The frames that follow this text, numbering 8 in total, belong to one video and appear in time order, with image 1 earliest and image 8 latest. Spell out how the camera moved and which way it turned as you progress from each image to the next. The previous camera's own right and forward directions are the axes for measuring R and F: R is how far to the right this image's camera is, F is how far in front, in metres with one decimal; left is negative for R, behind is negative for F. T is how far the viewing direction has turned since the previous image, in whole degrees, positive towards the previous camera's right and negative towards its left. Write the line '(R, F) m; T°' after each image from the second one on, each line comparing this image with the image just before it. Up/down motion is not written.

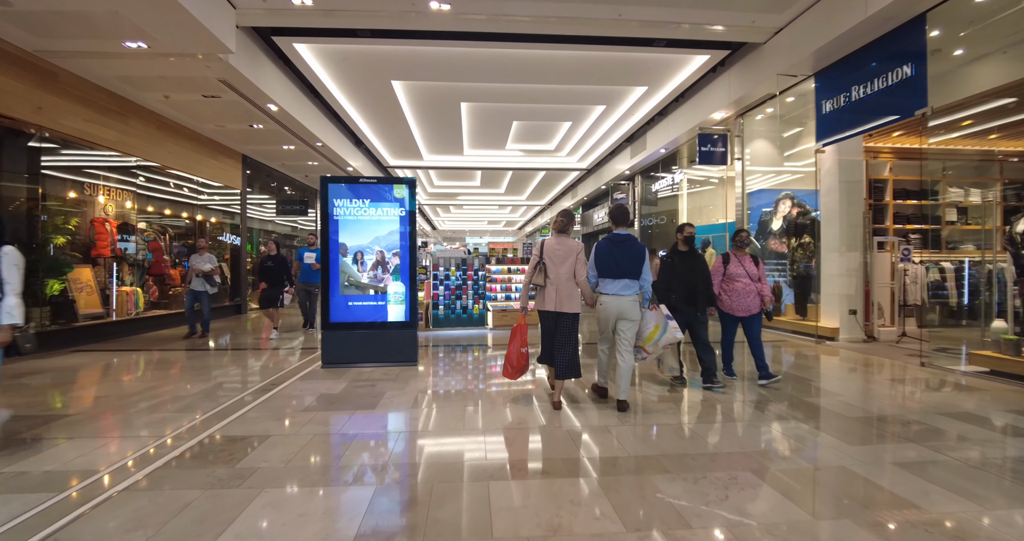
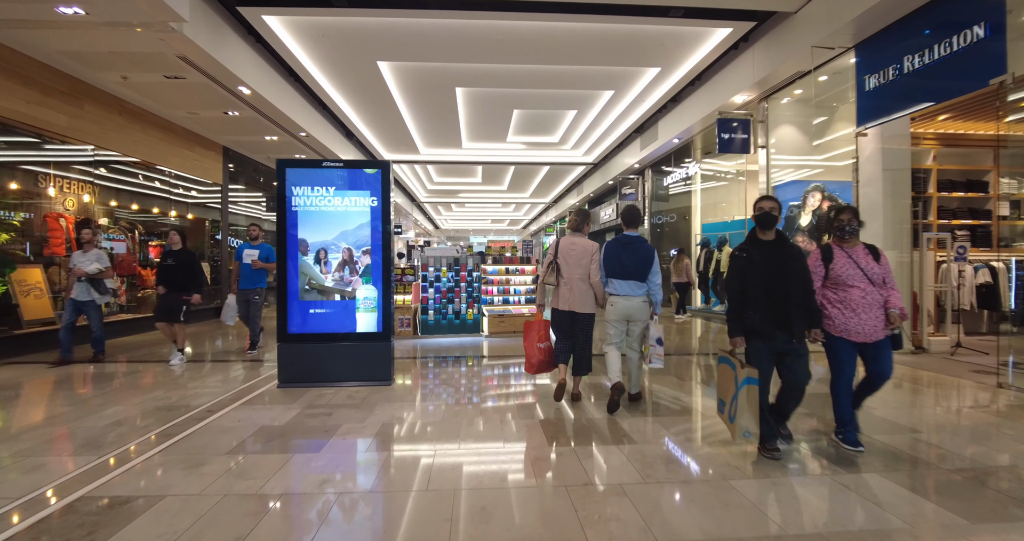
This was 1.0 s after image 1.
(+0.1, +0.7) m; -1°
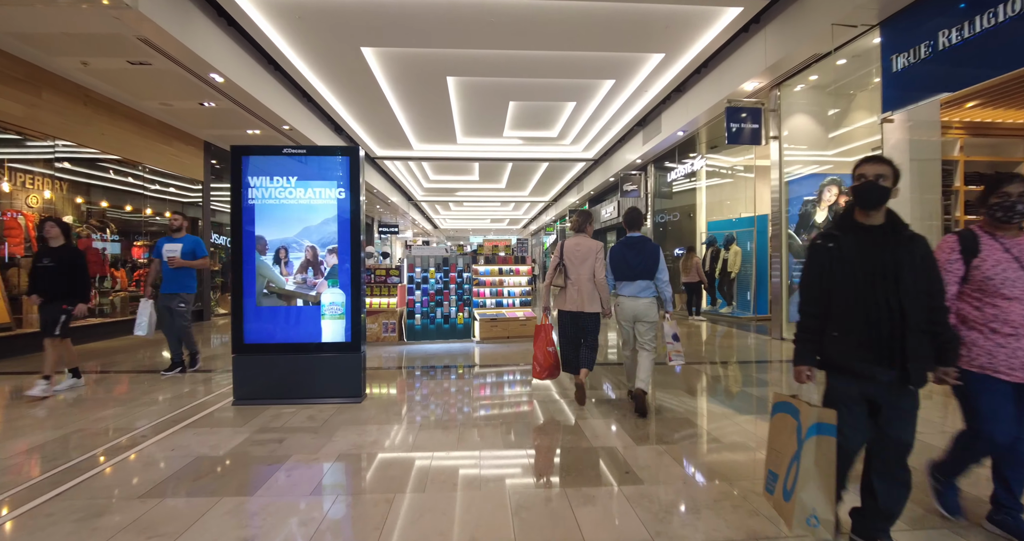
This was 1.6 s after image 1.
(+0.1, +0.5) m; 0°
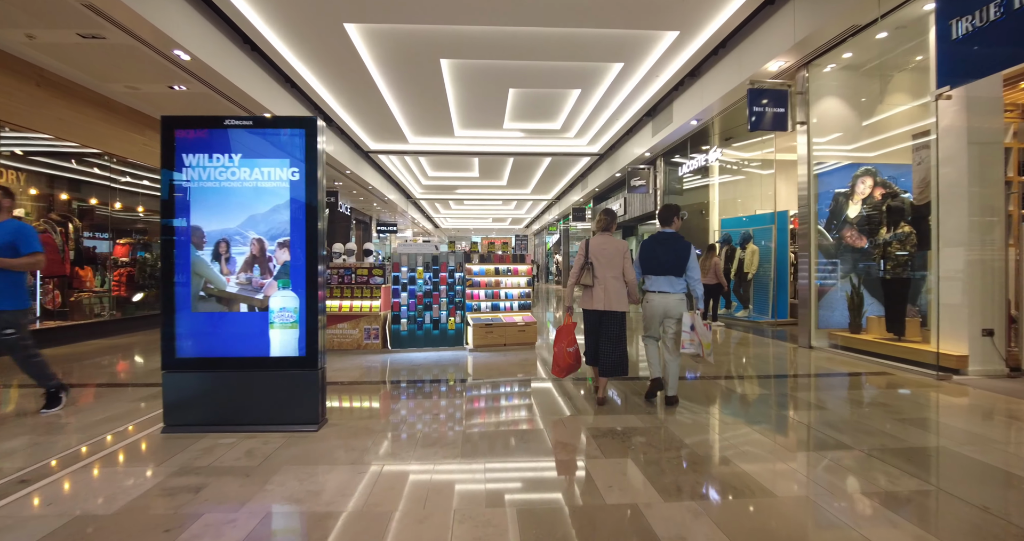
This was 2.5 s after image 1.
(+0.1, +0.6) m; 0°
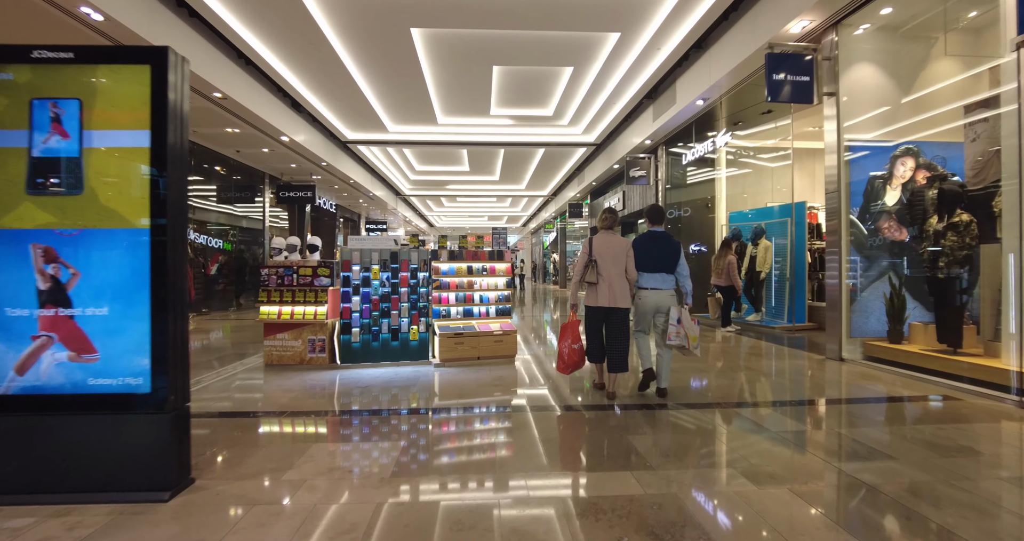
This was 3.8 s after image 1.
(+0.3, +0.9) m; 0°
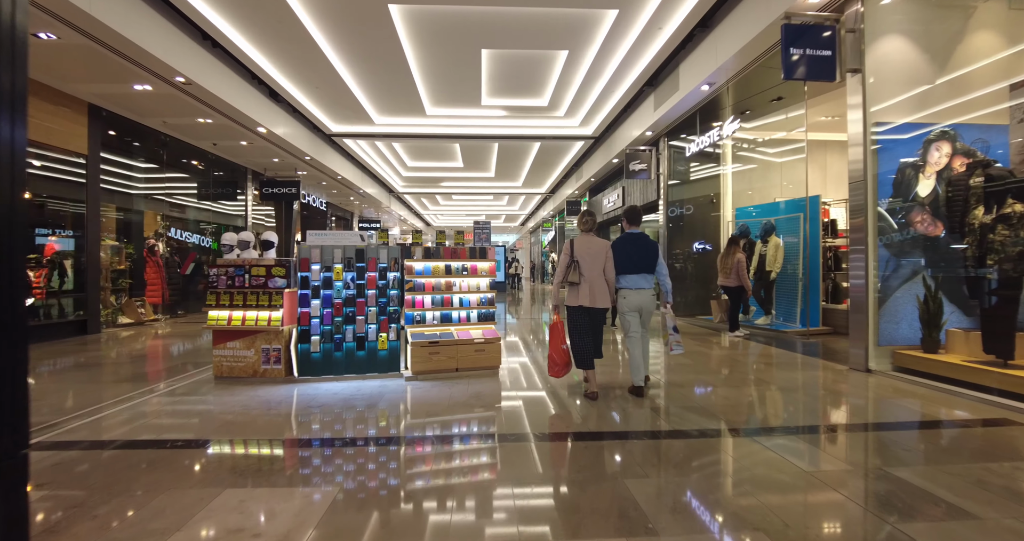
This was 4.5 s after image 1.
(+0.2, +0.6) m; 0°
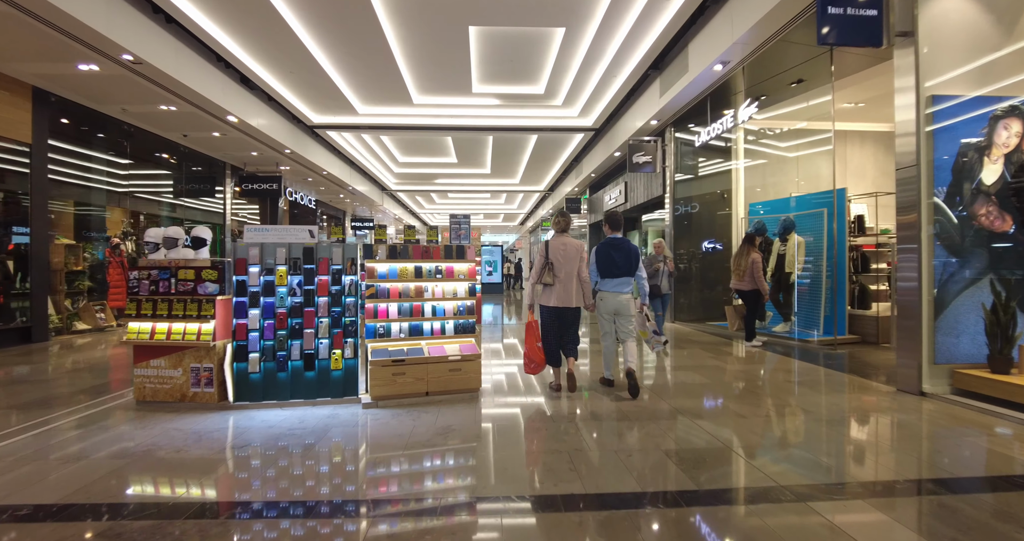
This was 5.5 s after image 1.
(+0.2, +0.7) m; 0°
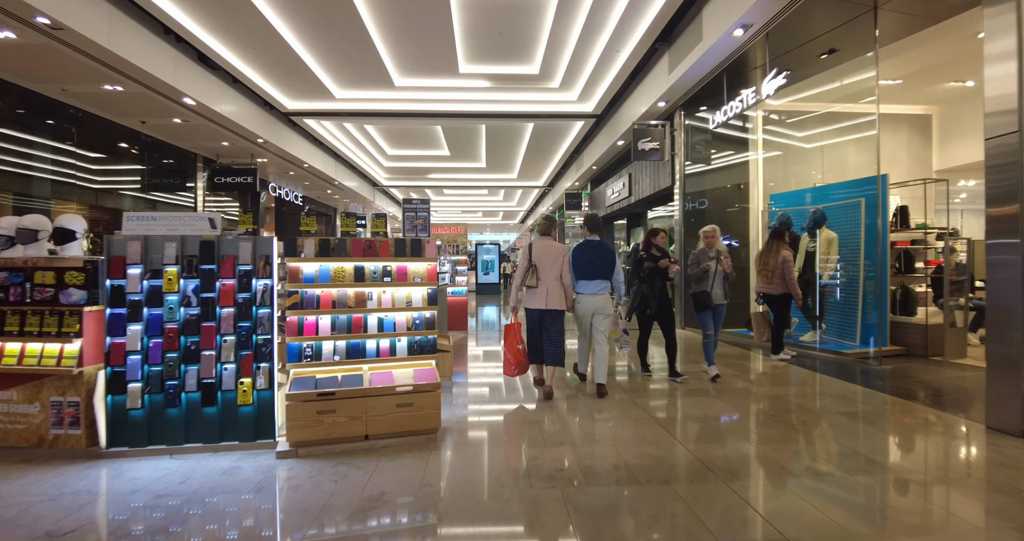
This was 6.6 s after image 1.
(+0.2, +0.8) m; 0°
